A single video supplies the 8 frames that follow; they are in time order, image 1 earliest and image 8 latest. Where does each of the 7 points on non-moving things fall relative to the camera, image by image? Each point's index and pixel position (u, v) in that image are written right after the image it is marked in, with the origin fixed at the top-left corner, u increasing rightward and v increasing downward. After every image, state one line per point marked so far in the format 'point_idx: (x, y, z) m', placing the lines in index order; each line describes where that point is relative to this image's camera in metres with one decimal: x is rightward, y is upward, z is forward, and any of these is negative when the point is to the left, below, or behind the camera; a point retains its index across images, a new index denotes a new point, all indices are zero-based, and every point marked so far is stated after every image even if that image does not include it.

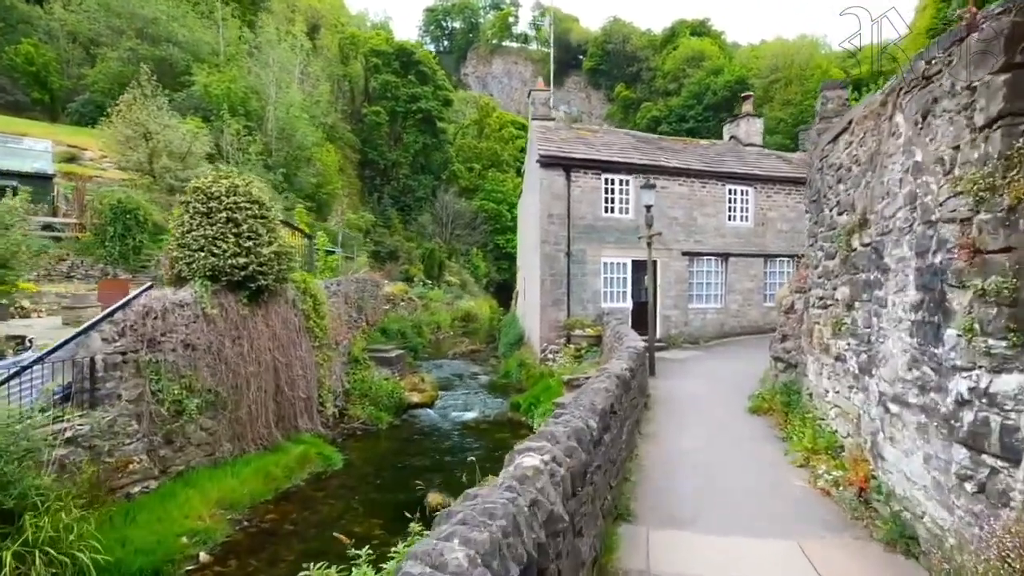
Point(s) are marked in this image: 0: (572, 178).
0: (+1.8, +3.2, +15.7) m
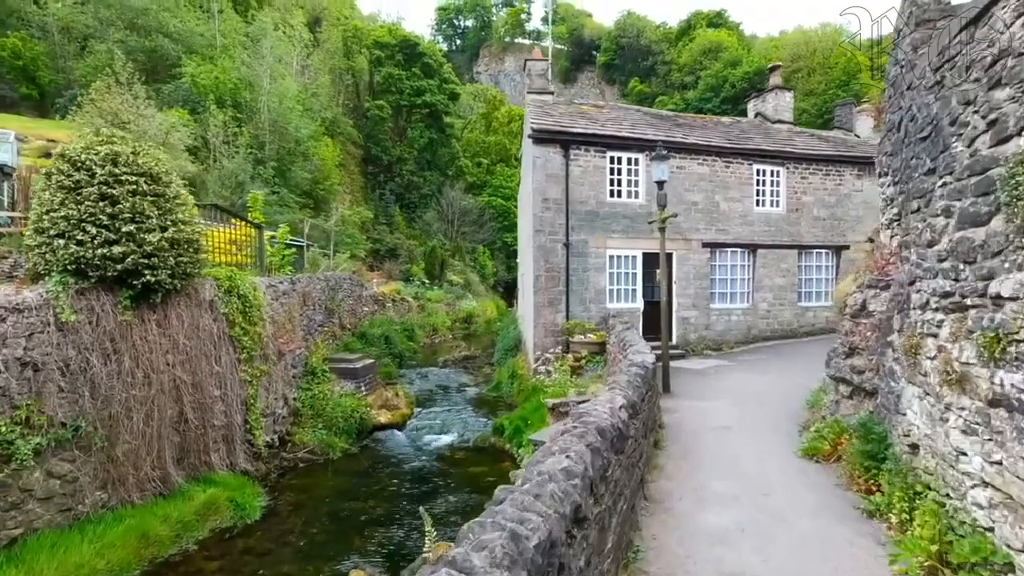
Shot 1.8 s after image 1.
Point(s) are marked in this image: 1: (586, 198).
0: (+1.5, +3.3, +13.4) m
1: (+1.9, +2.3, +13.5) m
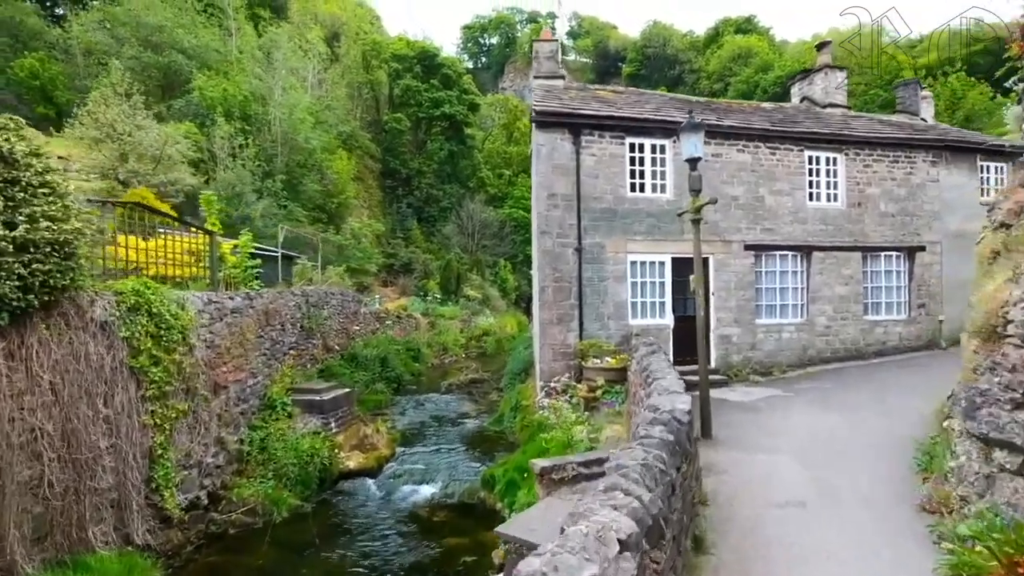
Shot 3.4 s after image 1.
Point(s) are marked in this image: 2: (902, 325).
0: (+1.5, +3.0, +11.2) m
1: (+1.9, +2.0, +11.3) m
2: (+9.5, -0.9, +13.0) m
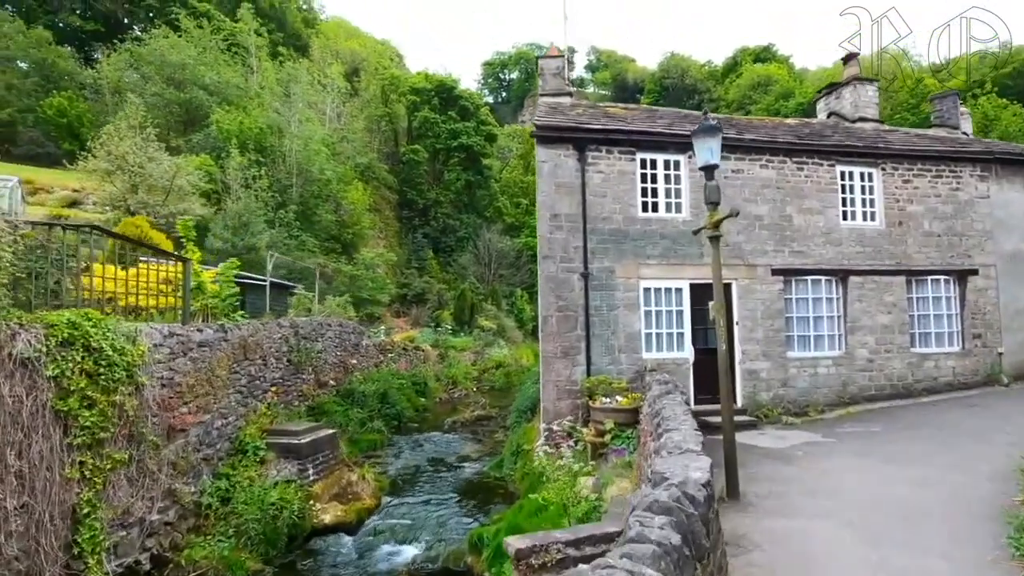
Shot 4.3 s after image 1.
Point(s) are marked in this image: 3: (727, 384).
0: (+1.5, +2.4, +10.2) m
1: (+1.9, +1.5, +10.3) m
2: (+9.6, -1.5, +11.6) m
3: (+2.5, -1.1, +6.3) m
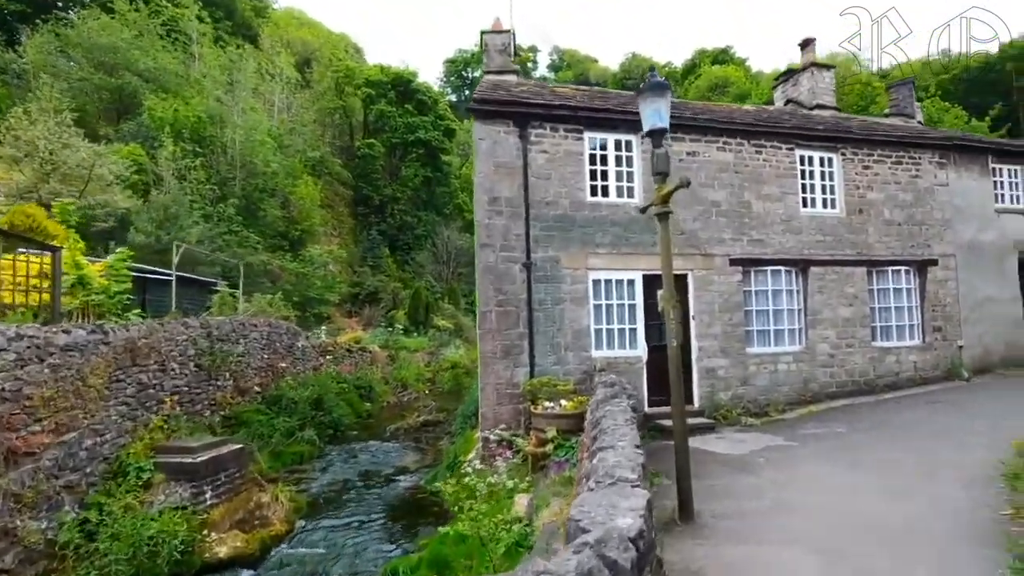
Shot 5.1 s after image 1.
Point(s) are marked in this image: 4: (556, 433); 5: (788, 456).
0: (+0.3, +2.6, +9.2) m
1: (+0.8, +1.6, +9.3) m
2: (+8.4, -1.3, +11.1) m
3: (+1.7, -0.9, +5.3) m
4: (+0.6, -2.0, +7.6) m
5: (+3.7, -2.3, +7.2) m
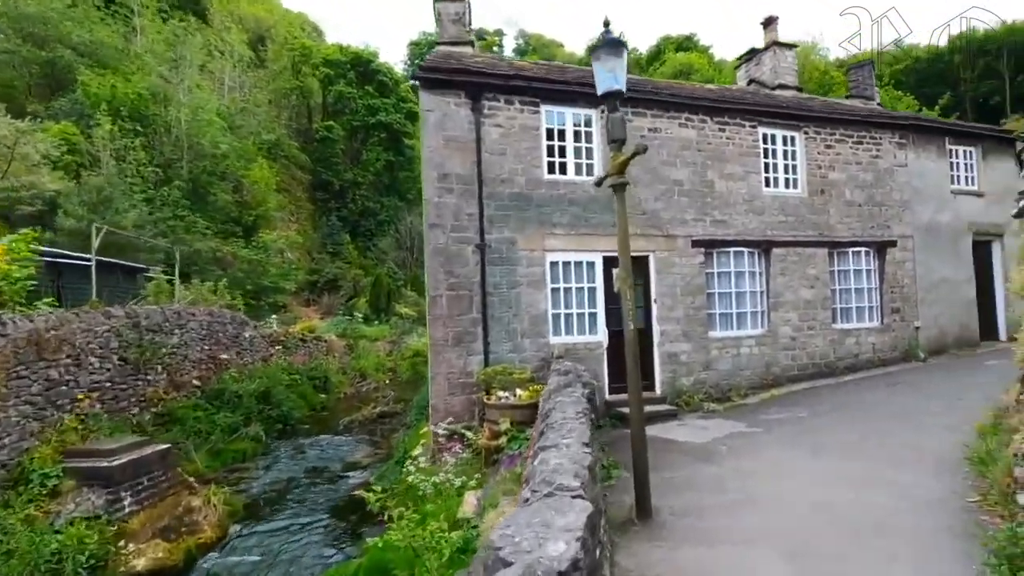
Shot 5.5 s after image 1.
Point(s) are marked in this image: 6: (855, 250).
0: (-0.5, +2.9, +8.6) m
1: (0.0, +1.9, +8.7) m
2: (+7.5, -0.9, +11.0) m
3: (+1.1, -0.7, +4.9) m
4: (0.0, -1.8, +7.1) m
5: (+3.1, -2.0, +6.9) m
6: (+7.1, +0.8, +11.1) m
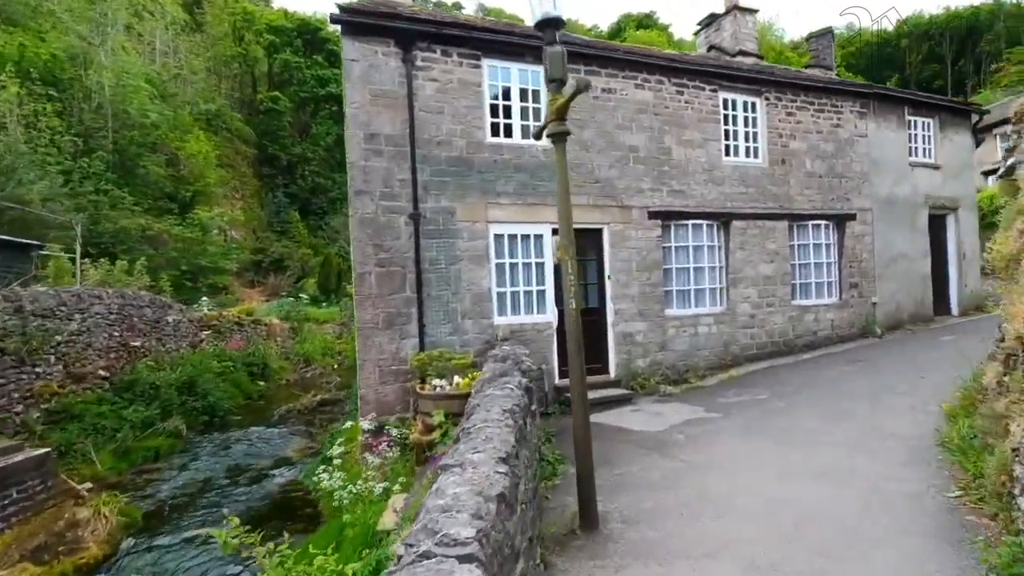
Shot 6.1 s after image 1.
0: (-1.4, +3.2, +7.6) m
1: (-0.9, +2.2, +7.8) m
2: (+6.4, -0.4, +10.7) m
3: (+0.5, -0.5, +4.1) m
4: (-0.8, -1.5, +6.3) m
5: (+2.3, -1.7, +6.3) m
6: (+6.0, +1.3, +10.7) m
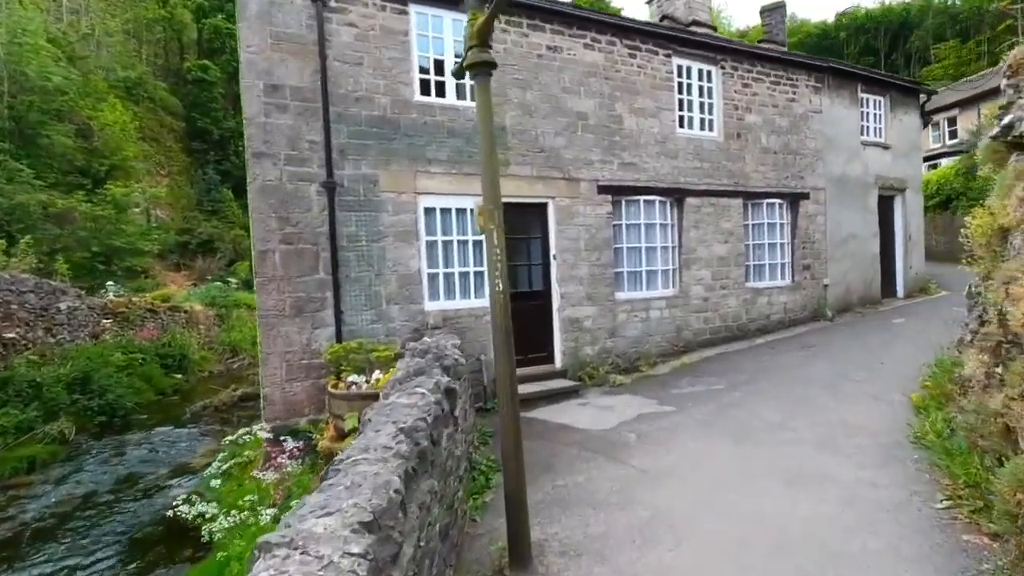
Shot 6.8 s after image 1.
0: (-2.2, +3.4, +6.4) m
1: (-1.8, +2.5, +6.7) m
2: (+5.3, -0.1, +10.3) m
3: (0.0, -0.4, +3.3) m
4: (-1.5, -1.3, +5.3) m
5: (+1.6, -1.5, +5.7) m
6: (+4.9, +1.7, +10.2) m
